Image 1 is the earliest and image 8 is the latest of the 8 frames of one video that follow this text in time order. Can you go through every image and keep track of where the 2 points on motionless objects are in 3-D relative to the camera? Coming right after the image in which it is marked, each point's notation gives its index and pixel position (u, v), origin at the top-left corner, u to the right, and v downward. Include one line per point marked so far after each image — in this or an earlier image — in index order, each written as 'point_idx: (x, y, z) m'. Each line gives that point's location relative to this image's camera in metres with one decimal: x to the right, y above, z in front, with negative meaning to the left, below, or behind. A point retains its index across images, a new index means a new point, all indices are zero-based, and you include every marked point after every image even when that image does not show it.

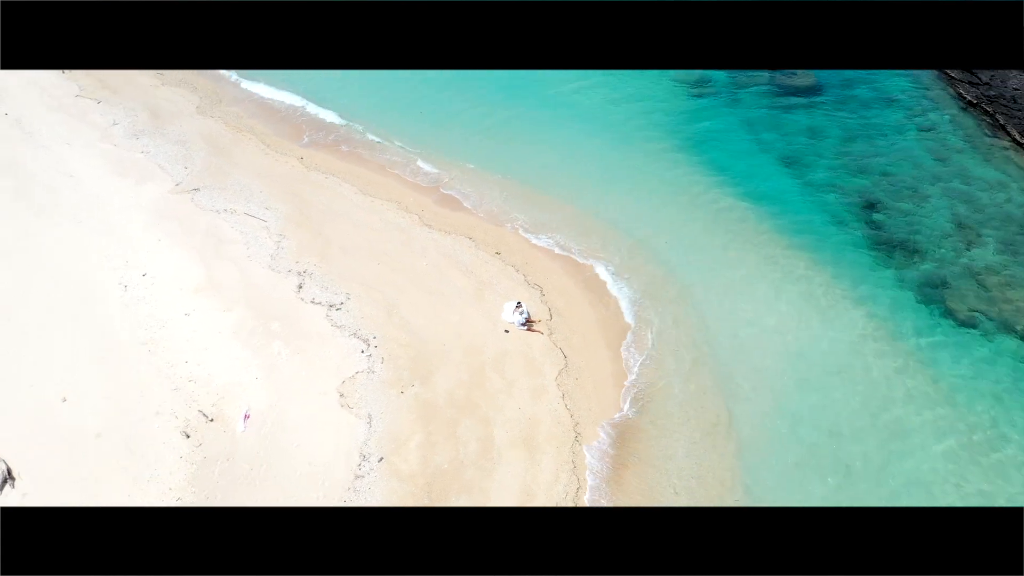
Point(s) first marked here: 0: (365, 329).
0: (-3.2, -0.9, +18.3) m
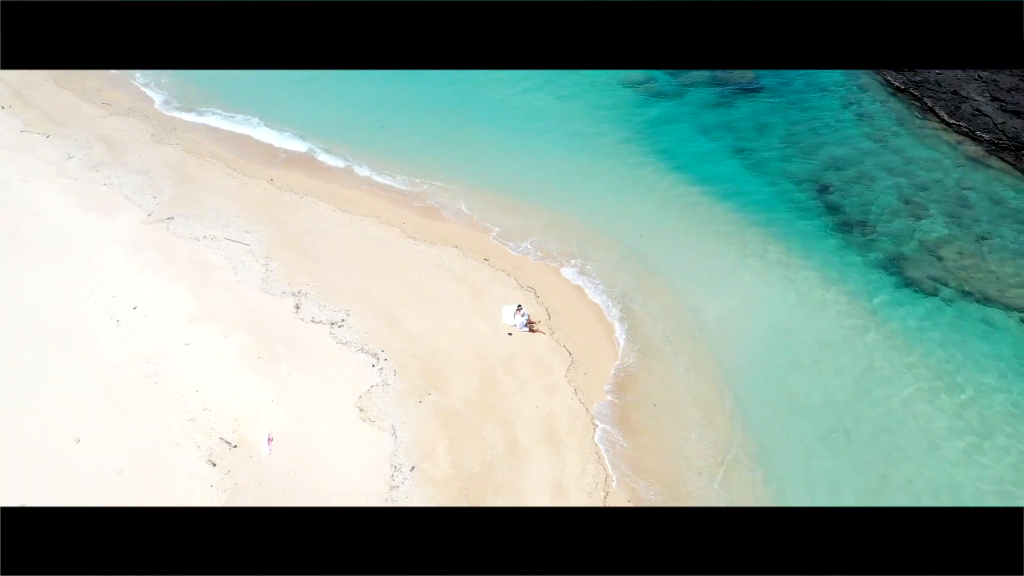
0: (-3.1, -1.2, +18.4) m
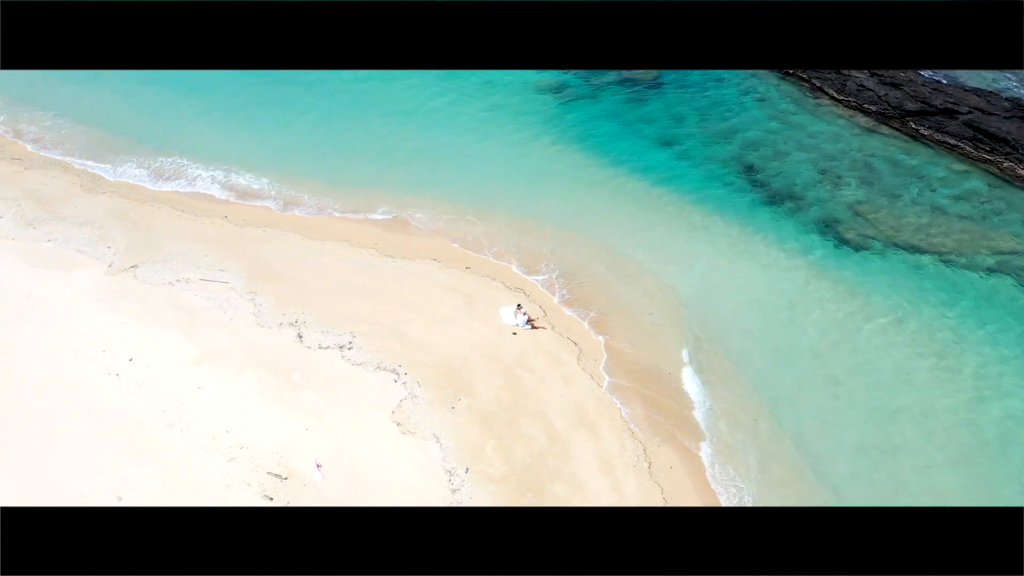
0: (-2.8, -1.6, +18.6) m
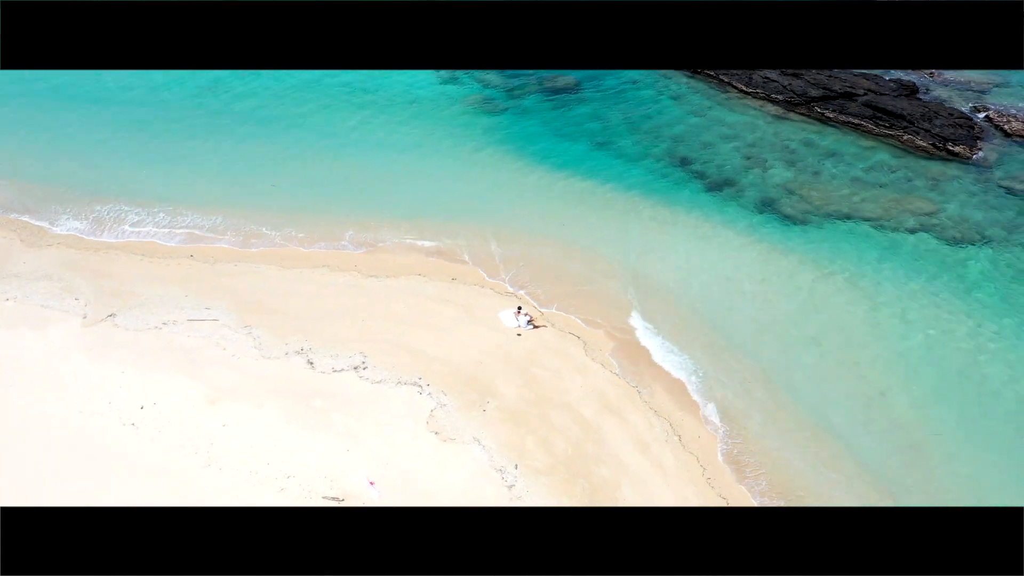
0: (-2.4, -2.0, +18.7) m
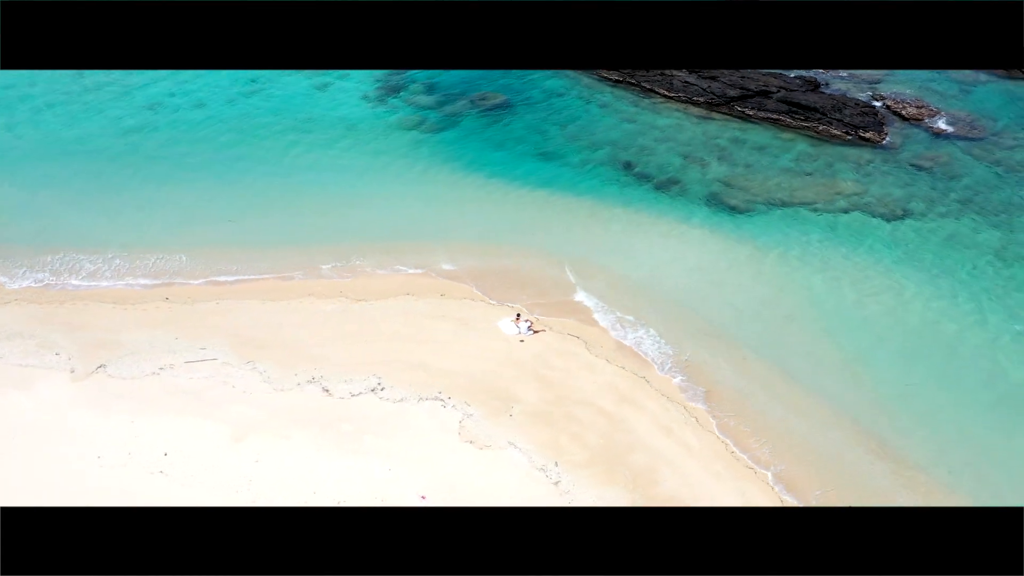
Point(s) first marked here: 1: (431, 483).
0: (-2.0, -2.3, +18.9) m
1: (-1.6, -3.9, +16.5) m
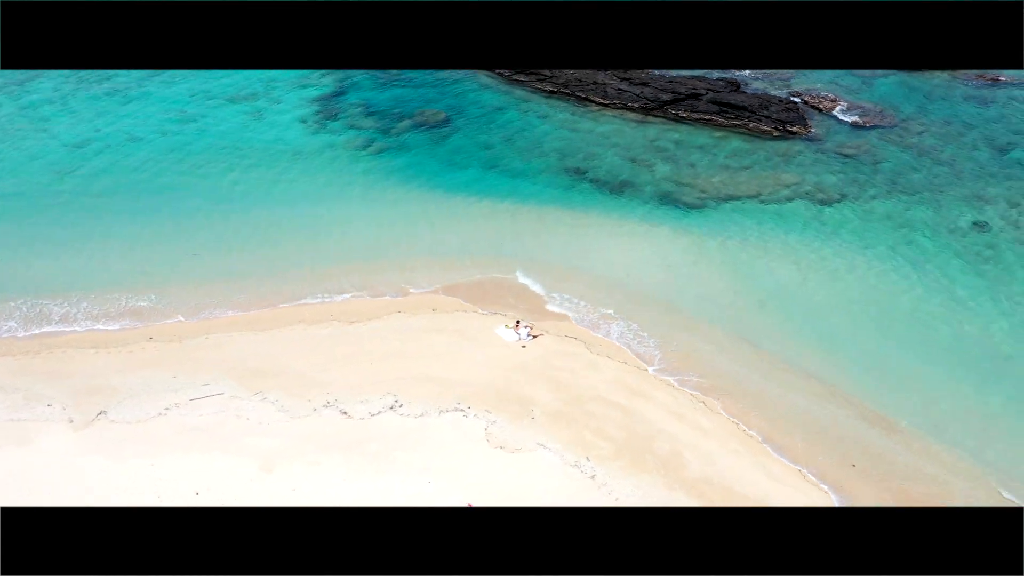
0: (-1.6, -2.7, +19.1) m
1: (-0.8, -4.1, +16.7) m
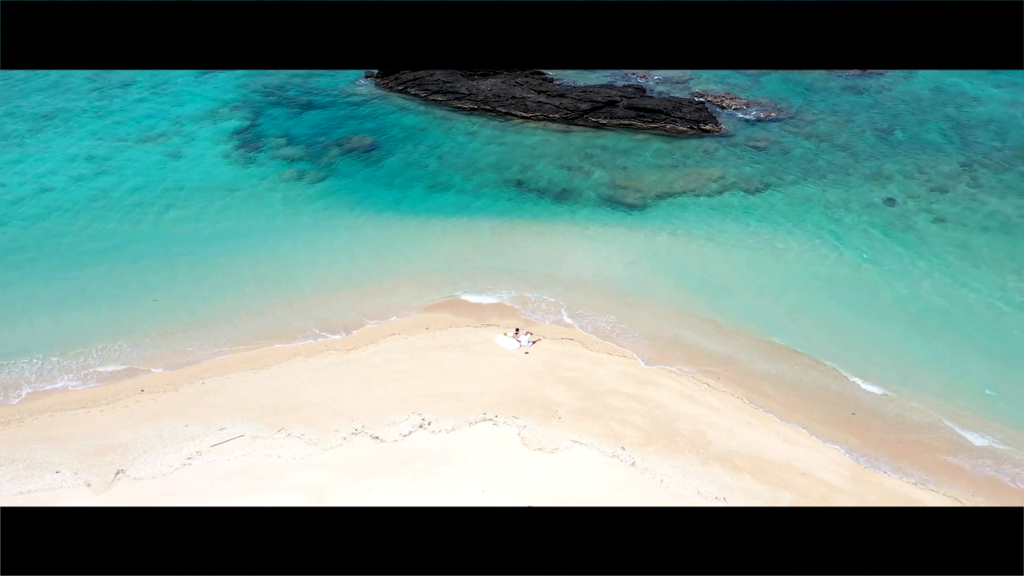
0: (-1.0, -3.0, +19.4) m
1: (+0.3, -4.2, +17.2) m
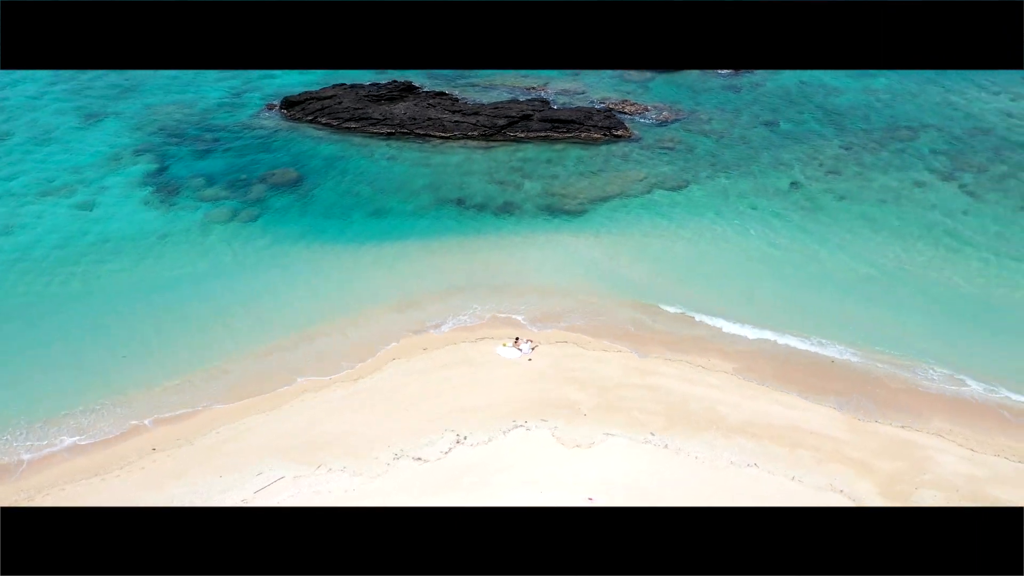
0: (-0.3, -3.3, +20.0) m
1: (+1.5, -4.3, +18.1) m
